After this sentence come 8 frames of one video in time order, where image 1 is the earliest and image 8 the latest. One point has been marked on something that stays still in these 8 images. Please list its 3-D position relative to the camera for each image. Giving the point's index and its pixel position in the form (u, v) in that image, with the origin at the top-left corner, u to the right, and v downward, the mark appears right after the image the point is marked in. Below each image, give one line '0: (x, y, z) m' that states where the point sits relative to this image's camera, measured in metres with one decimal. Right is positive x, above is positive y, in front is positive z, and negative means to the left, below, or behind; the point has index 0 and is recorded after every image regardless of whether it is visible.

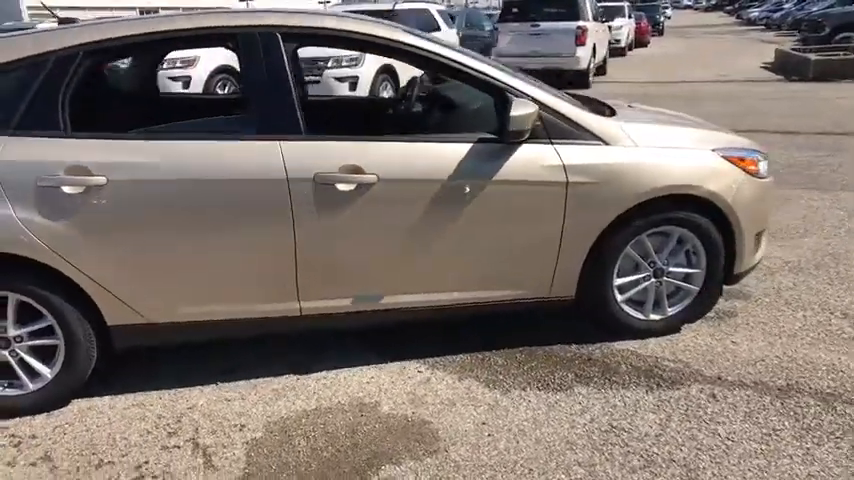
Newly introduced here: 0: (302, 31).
0: (-0.6, +0.9, +3.2) m
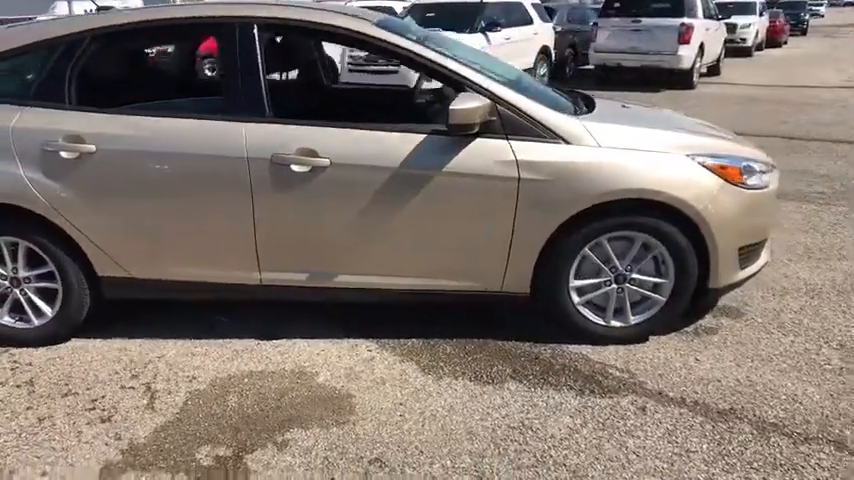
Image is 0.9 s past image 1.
0: (-0.8, +1.0, +3.5) m
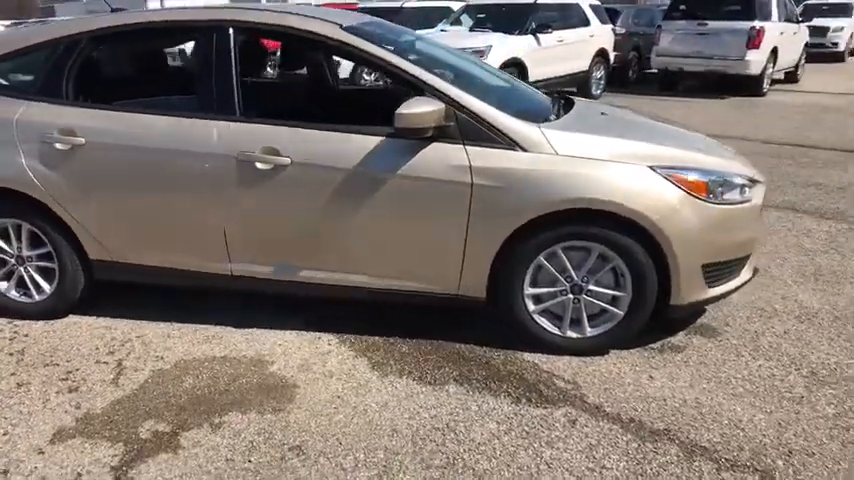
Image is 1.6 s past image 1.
0: (-0.9, +1.1, +3.6) m
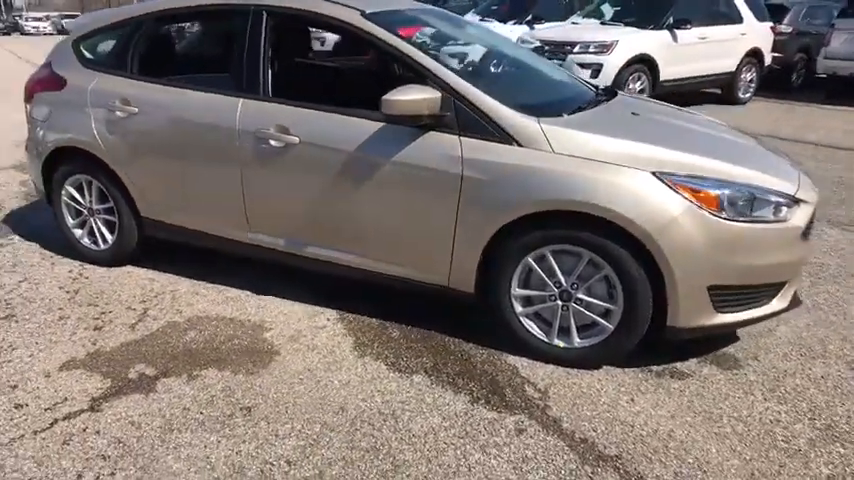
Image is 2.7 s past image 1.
0: (-0.8, +1.2, +3.8) m
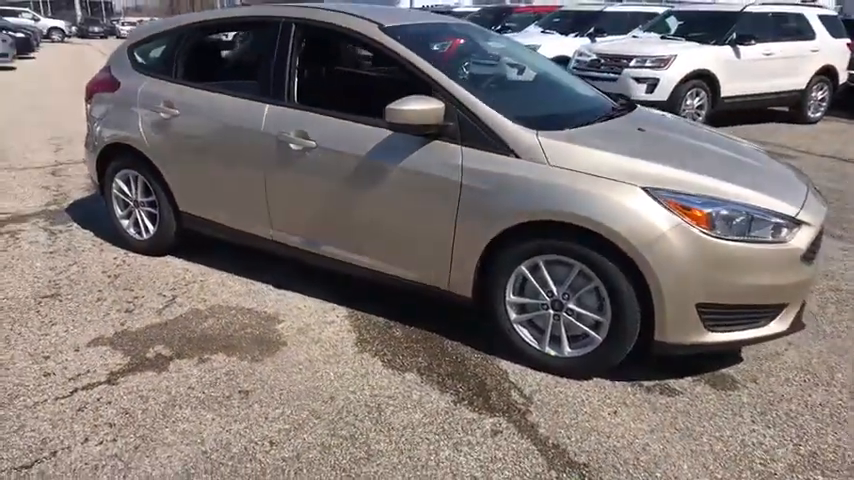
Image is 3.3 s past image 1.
0: (-0.7, +1.2, +4.1) m
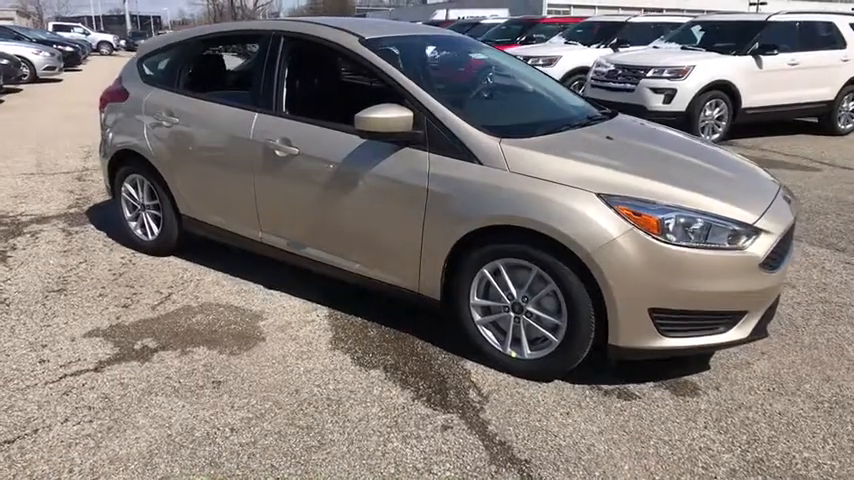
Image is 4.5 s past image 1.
0: (-0.8, +1.2, +4.3) m
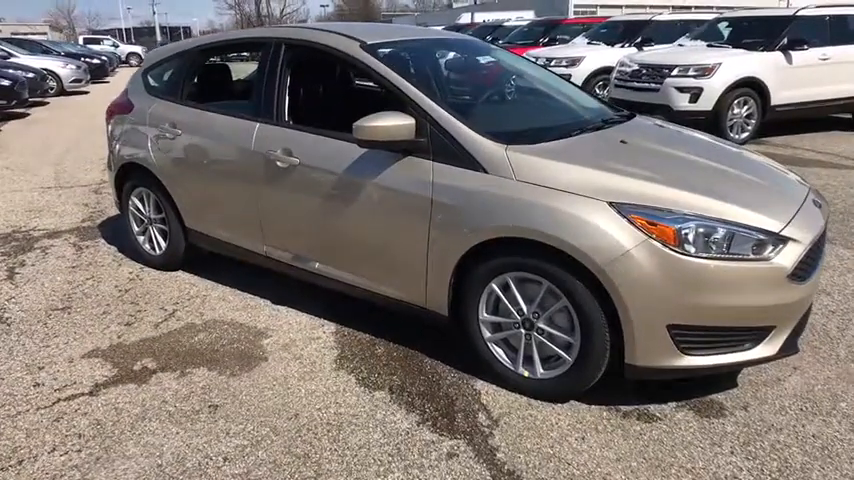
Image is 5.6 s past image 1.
0: (-0.8, +1.2, +4.1) m
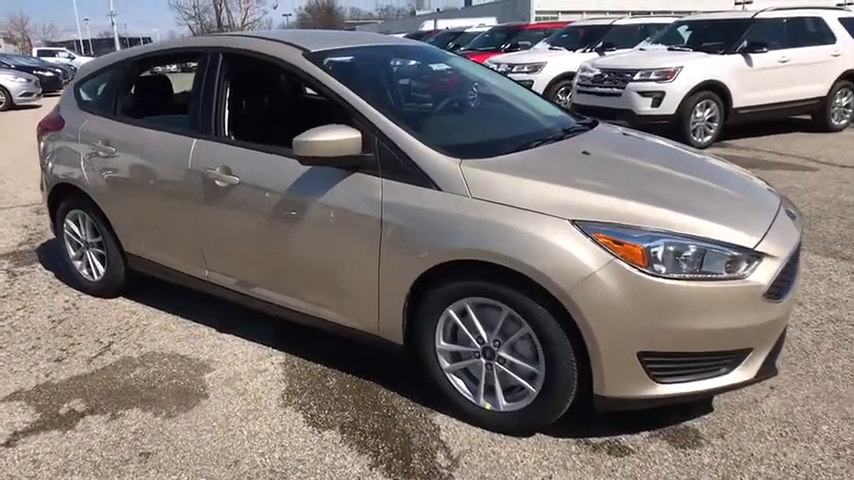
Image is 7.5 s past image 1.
0: (-1.0, +1.0, +3.8) m
